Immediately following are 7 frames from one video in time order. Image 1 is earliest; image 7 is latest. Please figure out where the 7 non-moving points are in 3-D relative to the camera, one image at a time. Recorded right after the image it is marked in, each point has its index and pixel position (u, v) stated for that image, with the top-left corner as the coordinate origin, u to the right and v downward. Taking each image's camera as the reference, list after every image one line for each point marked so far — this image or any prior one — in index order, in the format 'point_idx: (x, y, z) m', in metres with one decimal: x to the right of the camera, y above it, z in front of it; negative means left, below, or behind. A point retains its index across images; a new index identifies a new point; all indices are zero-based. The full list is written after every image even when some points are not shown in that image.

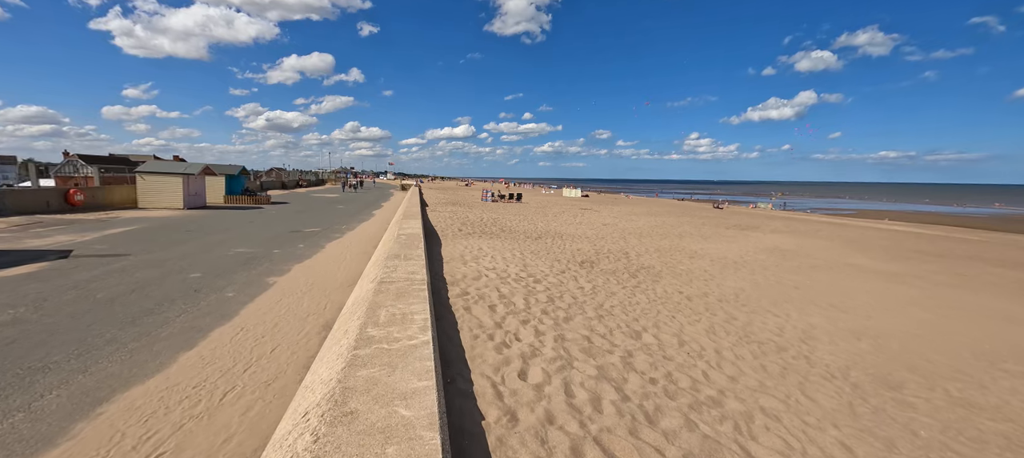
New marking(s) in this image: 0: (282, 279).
0: (-5.1, -1.1, +8.7) m
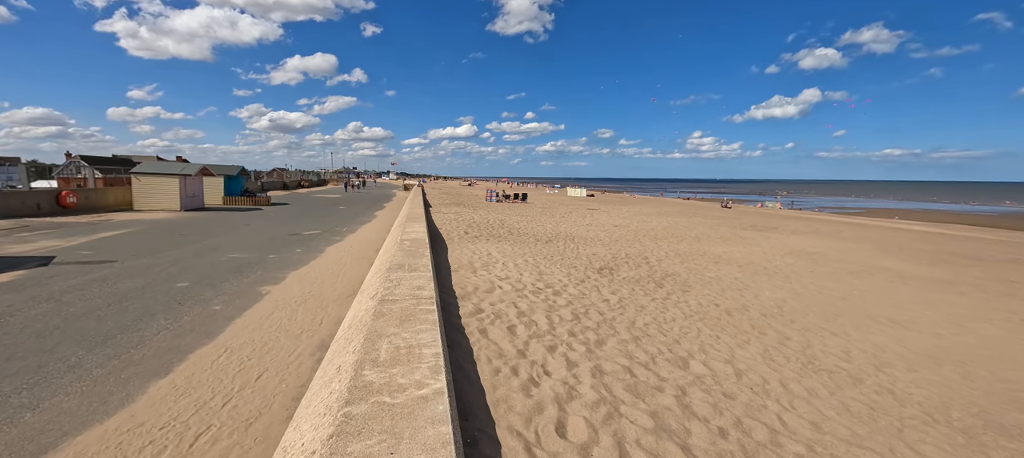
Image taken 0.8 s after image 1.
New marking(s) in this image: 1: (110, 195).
0: (-4.8, -1.2, +8.0) m
1: (-19.6, +1.6, +19.1) m
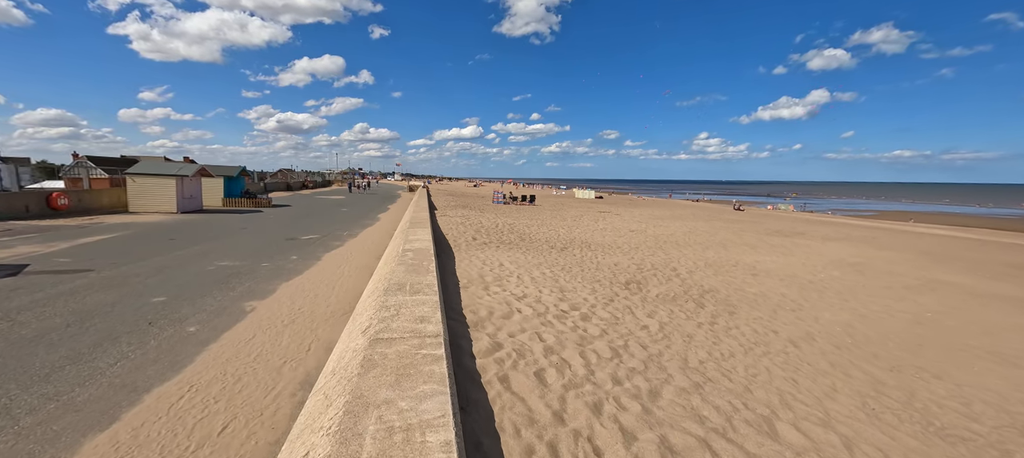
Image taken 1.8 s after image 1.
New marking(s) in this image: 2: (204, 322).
0: (-4.5, -1.4, +7.1) m
1: (-19.2, +1.5, +18.4) m
2: (-4.9, -1.5, +6.2) m
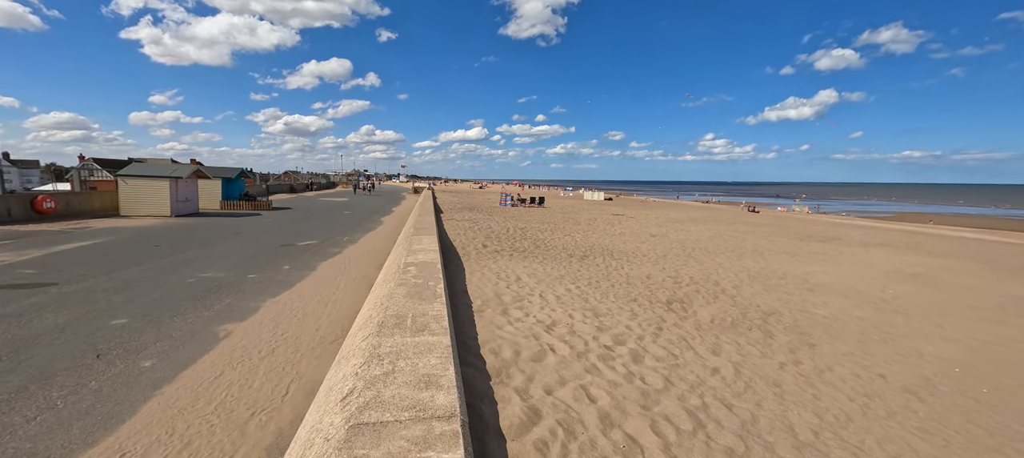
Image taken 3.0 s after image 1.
0: (-4.2, -1.5, +6.0) m
1: (-18.7, +1.3, +17.5) m
2: (-4.6, -1.6, +5.2) m
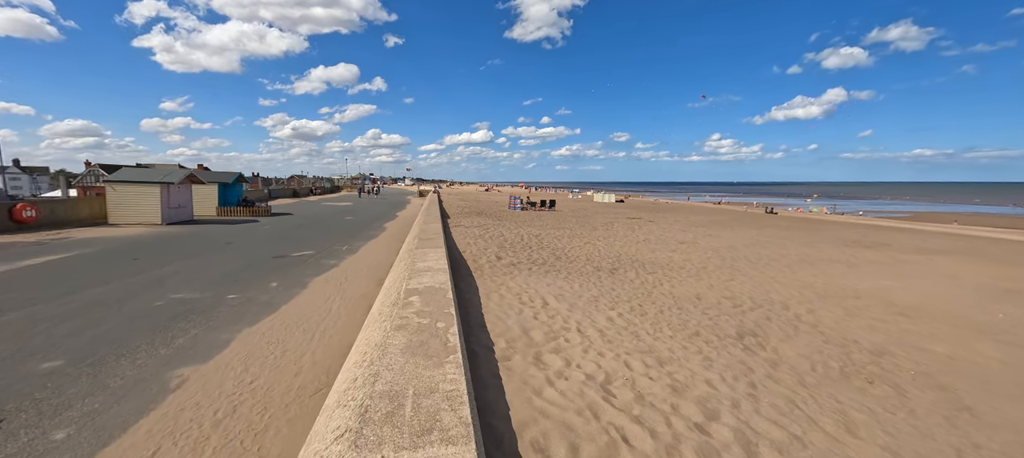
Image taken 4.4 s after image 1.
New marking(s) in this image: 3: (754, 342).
0: (-3.8, -1.7, +4.8) m
1: (-18.2, +0.9, +16.5) m
2: (-4.2, -1.9, +3.9) m
3: (+3.0, -1.4, +4.9) m
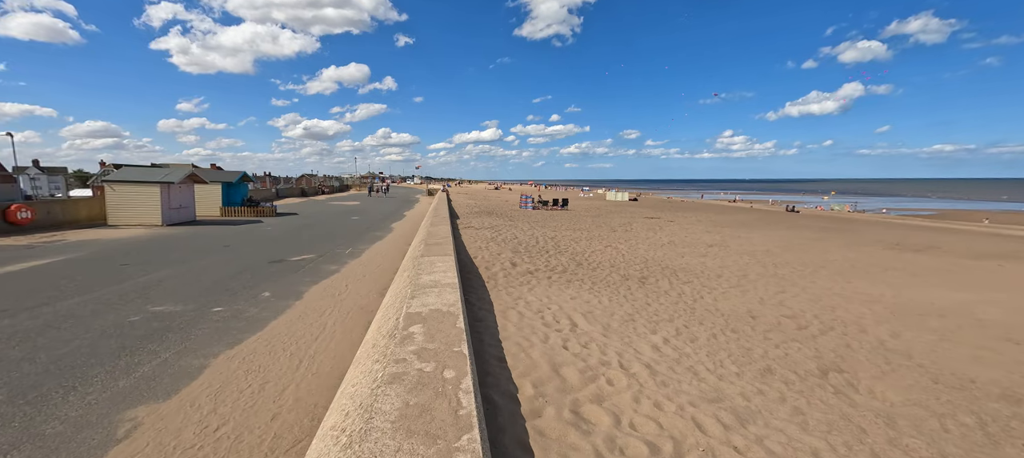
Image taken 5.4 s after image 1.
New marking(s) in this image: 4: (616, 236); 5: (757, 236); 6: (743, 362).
0: (-3.6, -1.8, +3.9) m
1: (-17.7, +0.8, +16.0) m
2: (-4.0, -2.0, +3.1) m
3: (+3.3, -1.5, +3.8) m
4: (+3.9, -0.2, +14.5) m
5: (+9.4, -0.3, +15.0) m
6: (+2.4, -1.4, +4.1) m
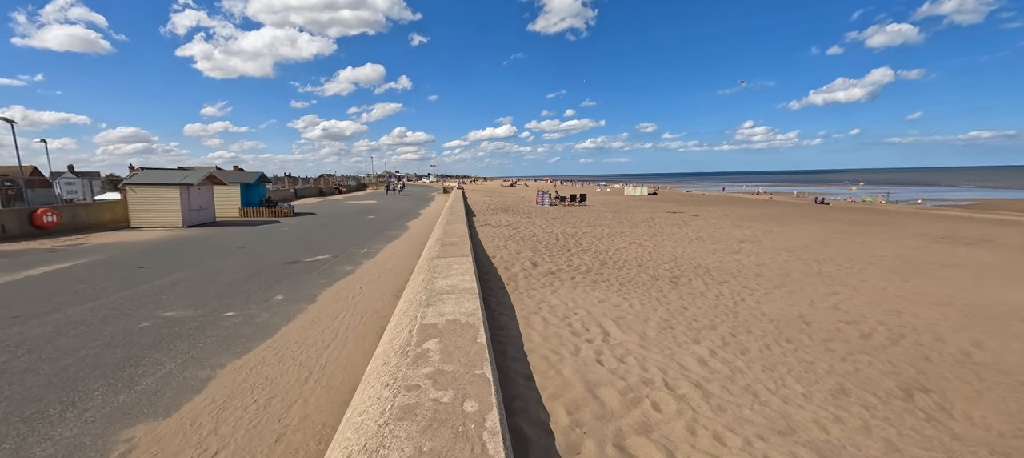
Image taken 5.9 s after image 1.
0: (-3.3, -1.9, +3.6) m
1: (-16.9, +0.7, +16.2) m
2: (-3.7, -2.0, +2.8) m
3: (+3.5, -1.5, +3.2) m
4: (+4.6, -0.1, +13.8) m
5: (+10.1, 0.0, +14.1) m
6: (+2.7, -1.4, +3.6) m
